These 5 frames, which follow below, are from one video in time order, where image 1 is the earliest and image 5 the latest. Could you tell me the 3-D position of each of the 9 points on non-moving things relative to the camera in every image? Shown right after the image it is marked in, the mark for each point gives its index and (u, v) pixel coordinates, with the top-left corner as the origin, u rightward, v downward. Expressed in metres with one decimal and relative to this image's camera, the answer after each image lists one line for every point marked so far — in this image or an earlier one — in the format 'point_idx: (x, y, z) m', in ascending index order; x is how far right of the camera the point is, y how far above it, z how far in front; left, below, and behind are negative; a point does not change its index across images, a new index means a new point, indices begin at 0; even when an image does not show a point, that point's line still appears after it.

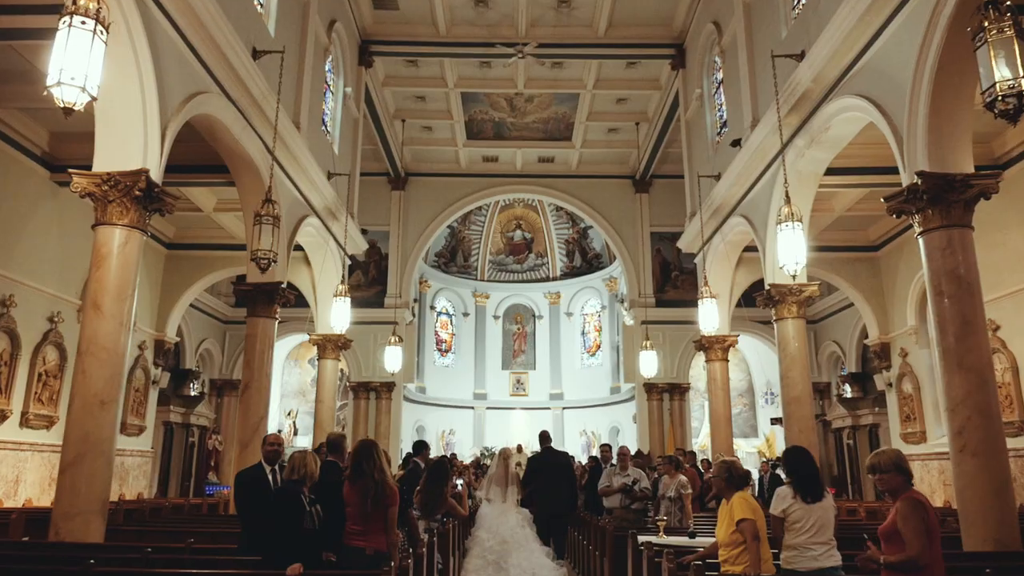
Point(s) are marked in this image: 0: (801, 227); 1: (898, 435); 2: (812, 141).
0: (+3.4, +0.7, +9.2) m
1: (+7.1, -2.7, +14.6) m
2: (+3.7, +1.8, +9.7) m
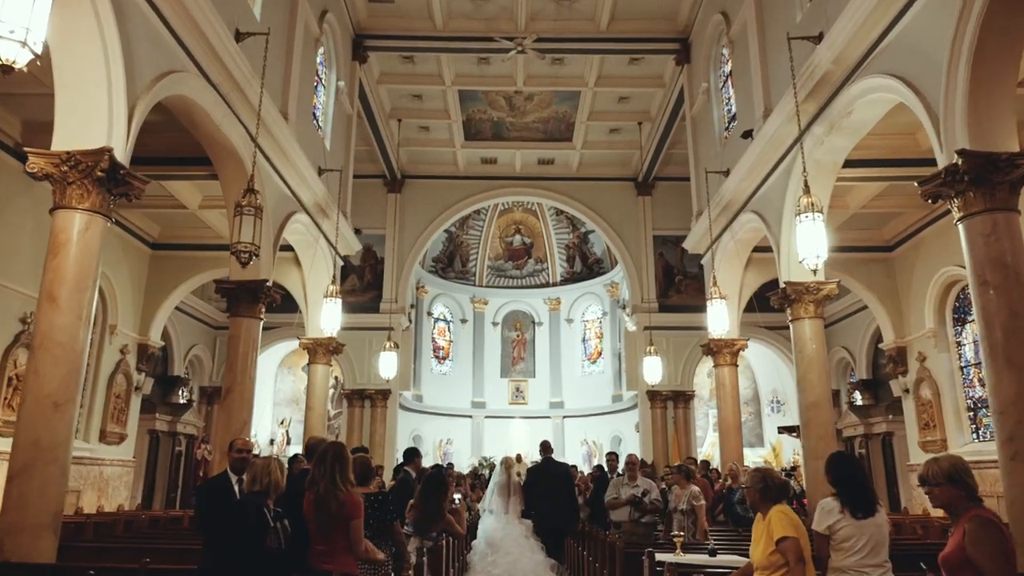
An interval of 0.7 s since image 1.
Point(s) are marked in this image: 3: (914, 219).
0: (+3.4, +0.7, +8.6) m
1: (+7.1, -2.7, +13.9) m
2: (+3.7, +1.8, +9.1) m
3: (+7.0, +1.2, +13.8) m
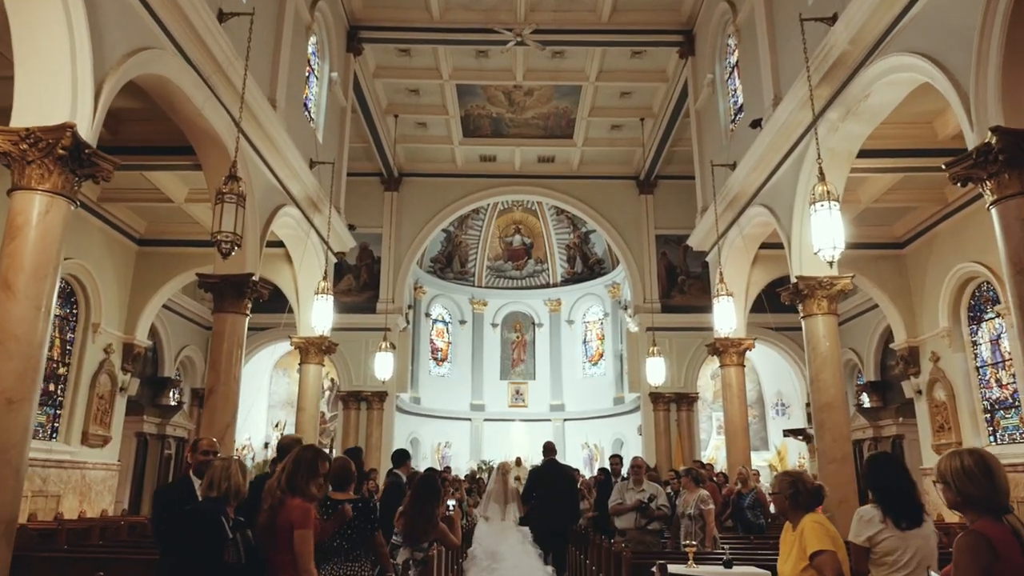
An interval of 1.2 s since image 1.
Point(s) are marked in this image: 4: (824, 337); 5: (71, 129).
0: (+3.4, +0.8, +8.1) m
1: (+7.1, -2.7, +13.4) m
2: (+3.6, +1.9, +8.6) m
3: (+6.9, +1.2, +13.3) m
4: (+3.8, -0.6, +9.7) m
5: (-3.2, +1.2, +5.8) m
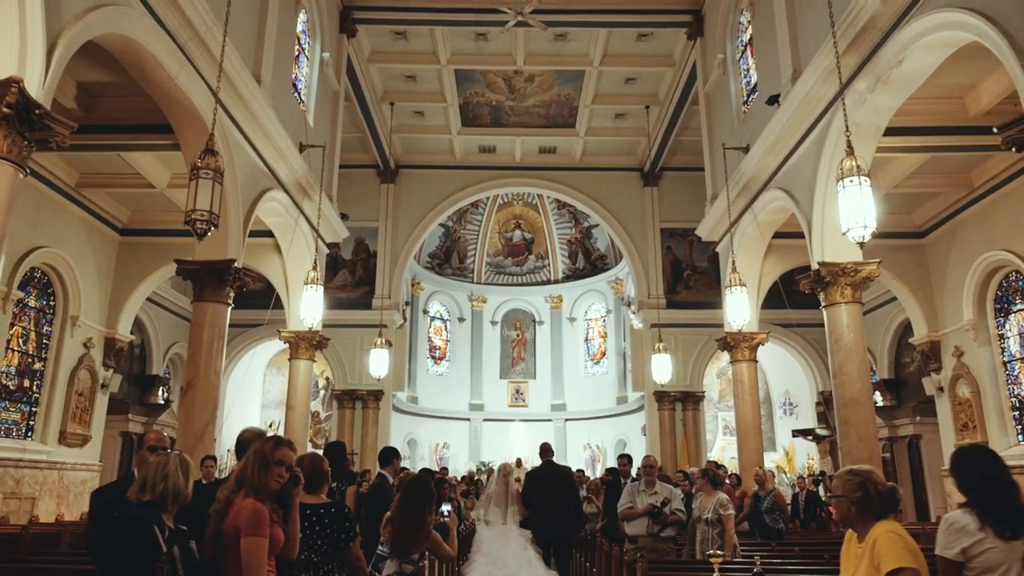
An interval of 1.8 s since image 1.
0: (+3.4, +1.0, +7.5) m
1: (+7.1, -2.6, +12.8) m
2: (+3.6, +2.1, +7.9) m
3: (+7.0, +1.4, +12.6) m
4: (+3.8, -0.5, +9.1) m
5: (-3.2, +1.3, +5.2) m
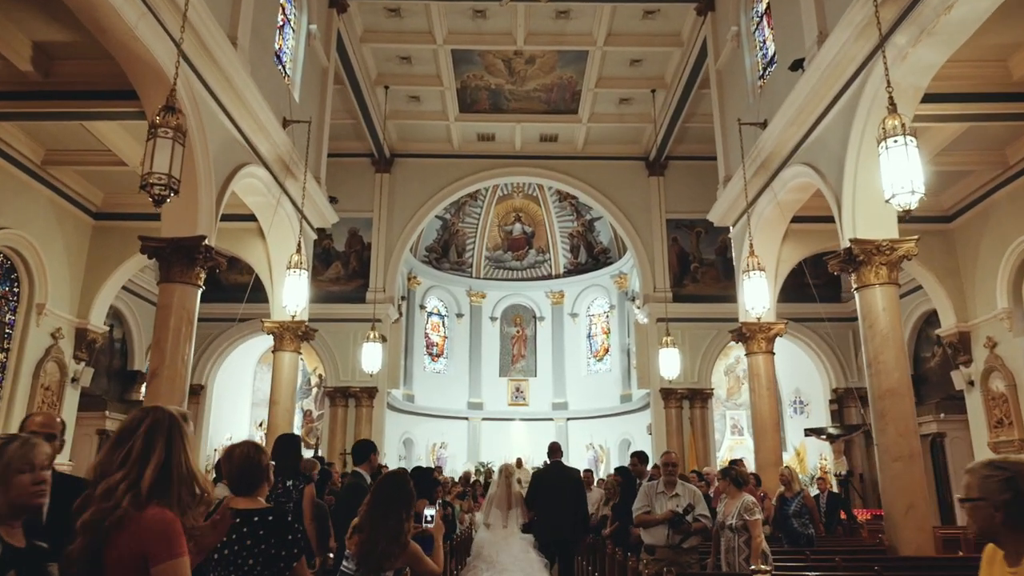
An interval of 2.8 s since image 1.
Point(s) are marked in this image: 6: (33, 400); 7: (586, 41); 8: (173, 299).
0: (+3.4, +1.2, +6.6) m
1: (+7.1, -2.4, +11.9) m
2: (+3.6, +2.3, +7.0) m
3: (+7.0, +1.6, +11.7) m
4: (+3.8, -0.2, +8.2) m
5: (-3.2, +1.6, +4.3) m
6: (-6.9, -1.6, +11.4) m
7: (+1.5, +5.1, +16.4) m
8: (-3.6, -0.1, +8.3) m
